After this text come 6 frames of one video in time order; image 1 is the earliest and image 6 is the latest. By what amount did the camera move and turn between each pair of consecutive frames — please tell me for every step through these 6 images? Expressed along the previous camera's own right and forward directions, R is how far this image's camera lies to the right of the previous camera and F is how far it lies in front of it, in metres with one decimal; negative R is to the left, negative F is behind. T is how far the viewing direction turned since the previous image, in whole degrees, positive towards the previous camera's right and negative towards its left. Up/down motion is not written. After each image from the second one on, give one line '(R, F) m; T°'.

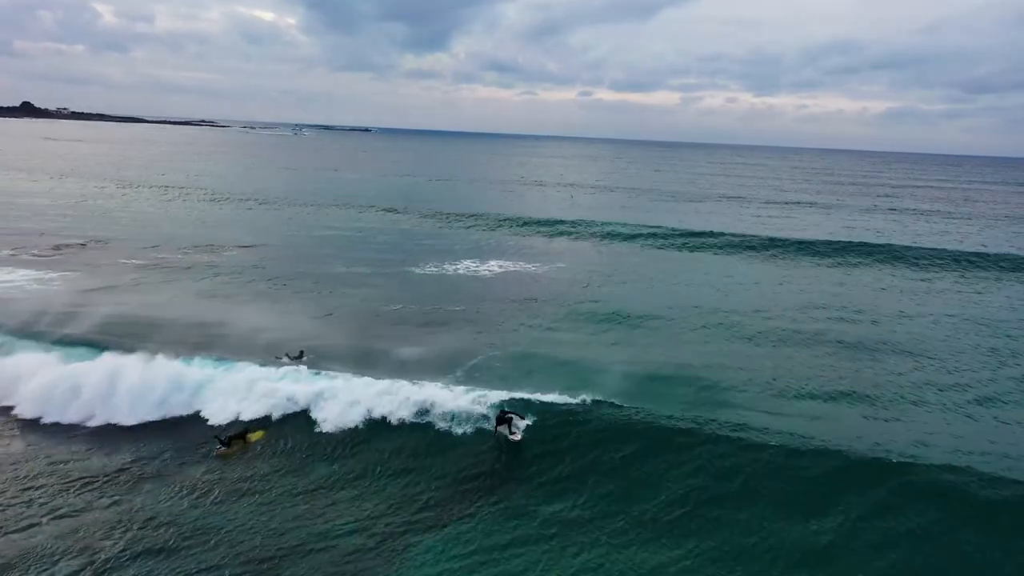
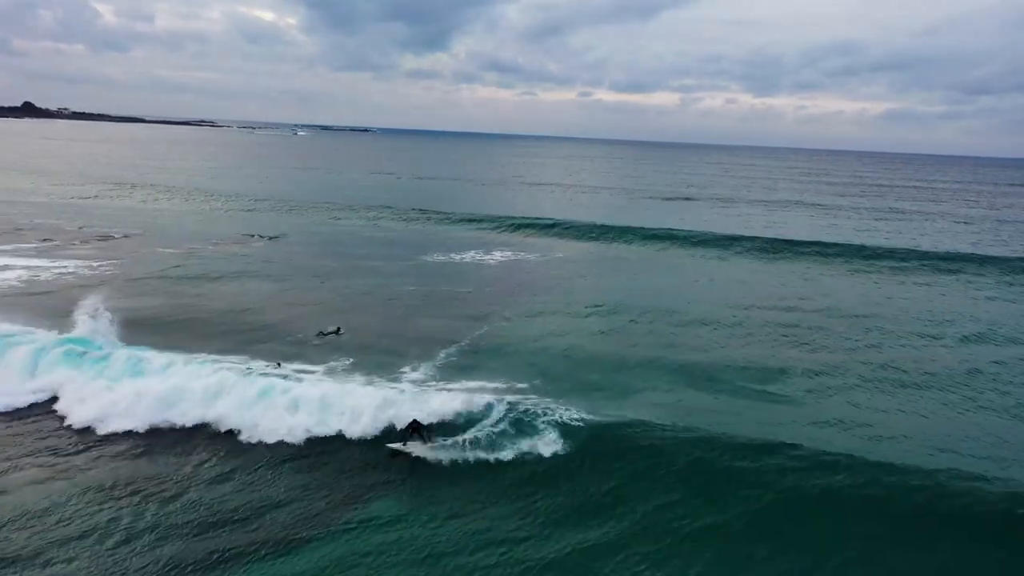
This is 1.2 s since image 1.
(-1.0, +0.3) m; 0°
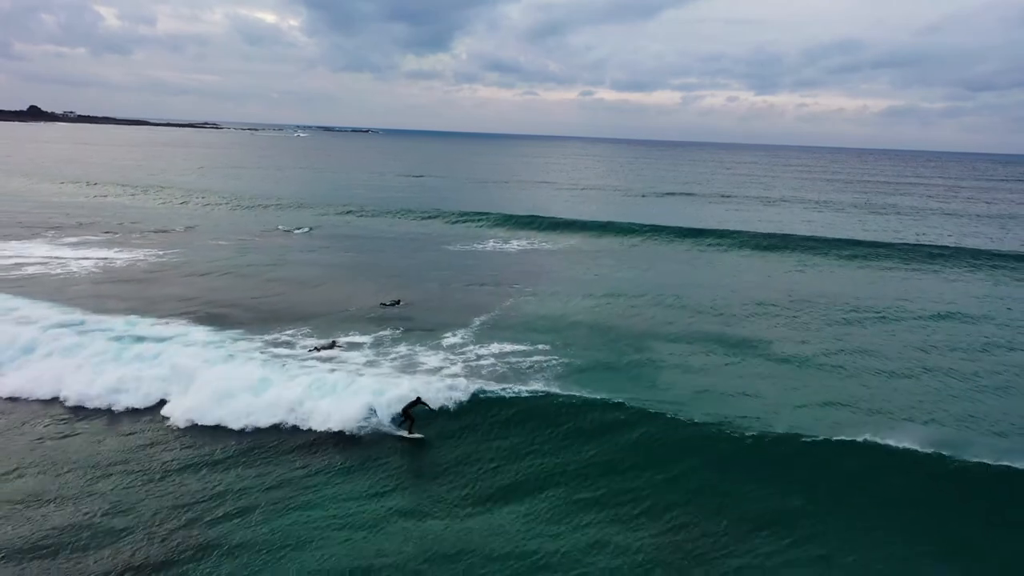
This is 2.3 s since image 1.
(-0.4, -1.9) m; 0°
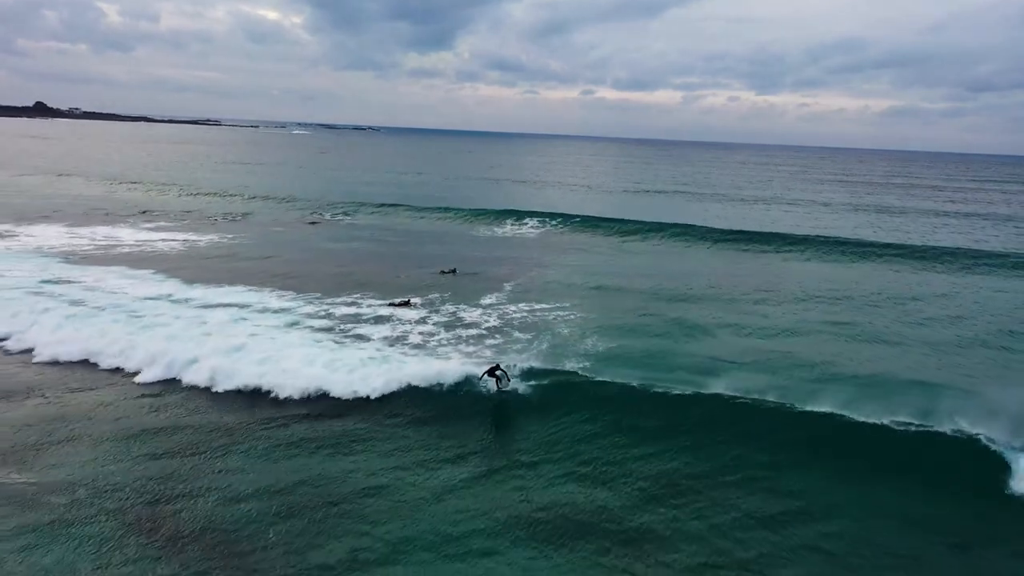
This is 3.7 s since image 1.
(-0.4, -3.2) m; 0°
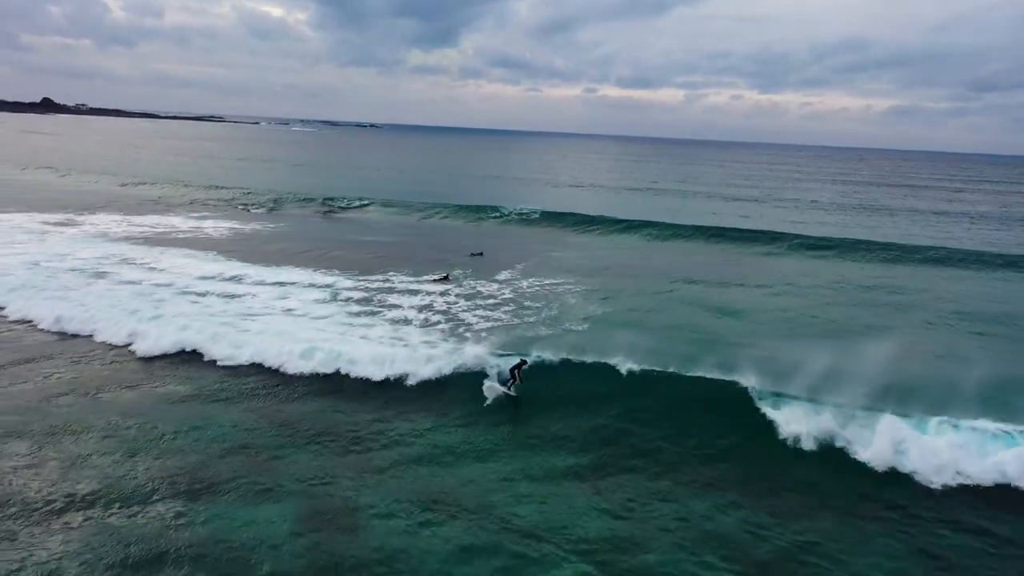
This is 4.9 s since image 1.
(-0.1, -2.7) m; 0°
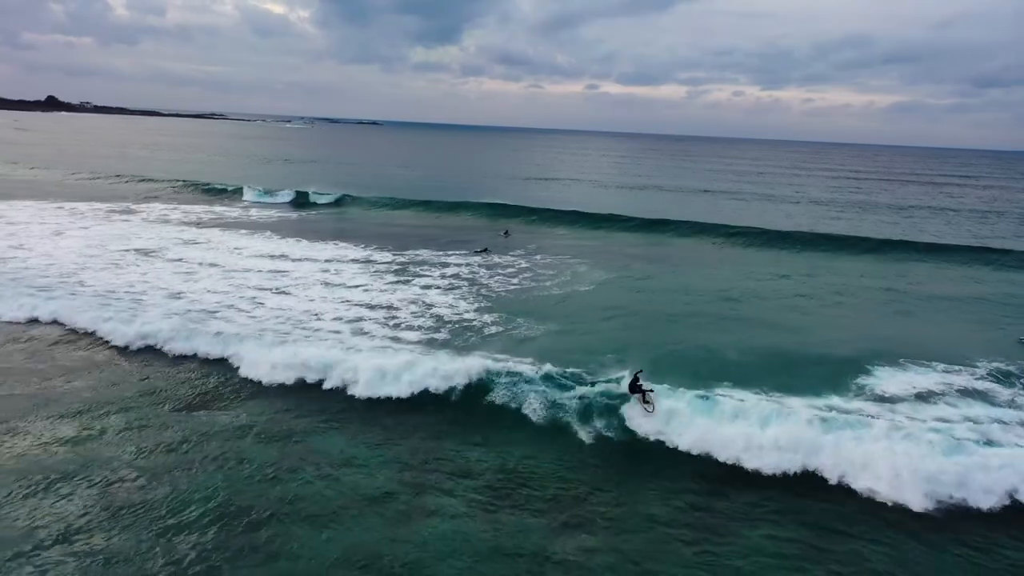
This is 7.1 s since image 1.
(-0.3, -2.7) m; 0°
